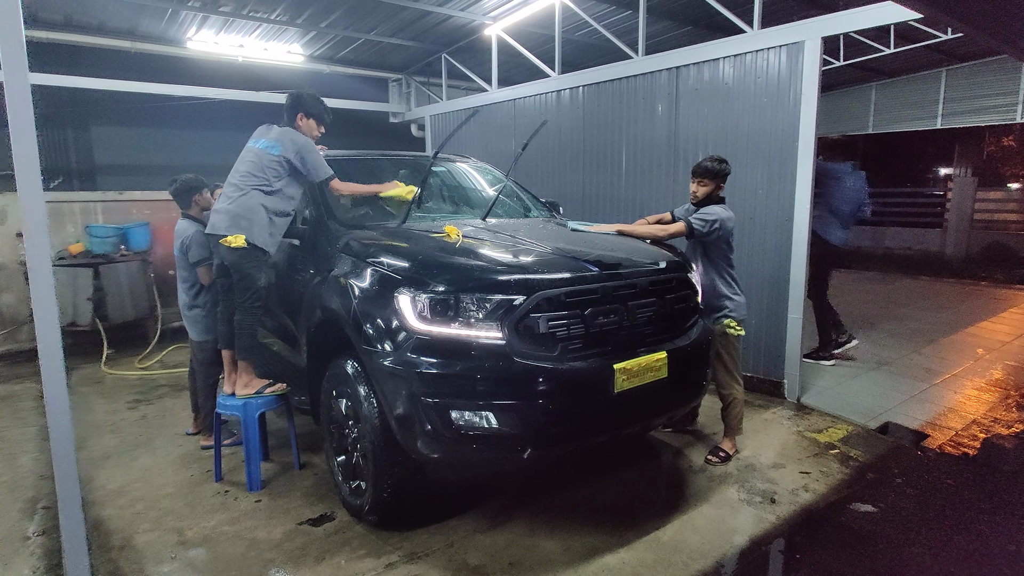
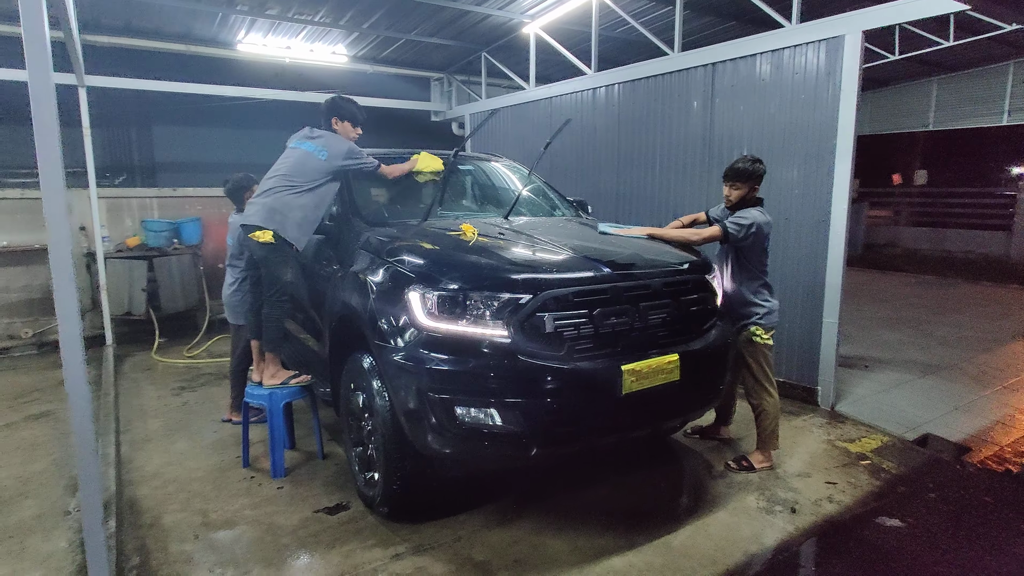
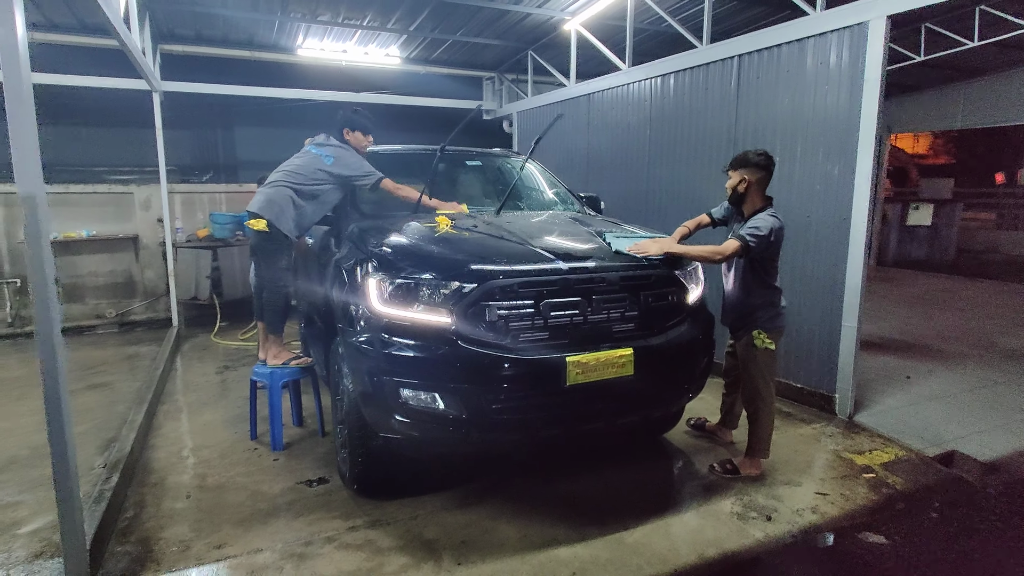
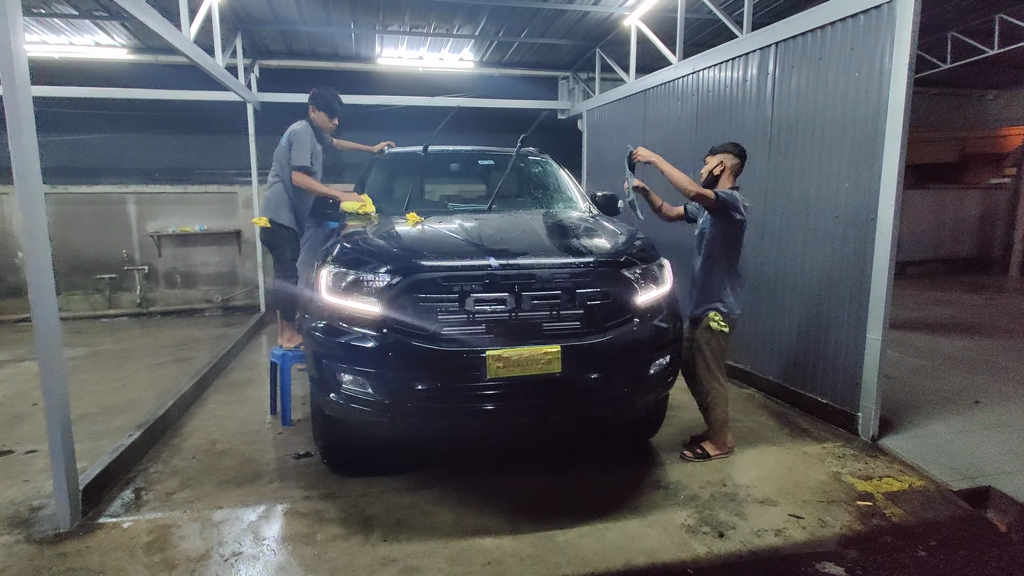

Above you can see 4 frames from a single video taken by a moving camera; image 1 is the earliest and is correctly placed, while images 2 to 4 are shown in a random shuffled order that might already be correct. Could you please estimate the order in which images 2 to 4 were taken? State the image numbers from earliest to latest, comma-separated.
2, 3, 4
